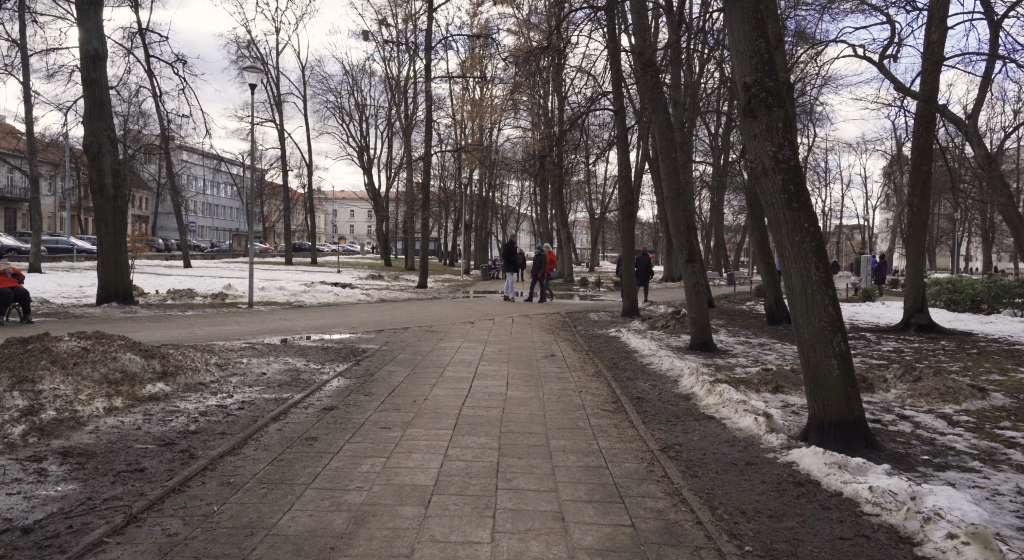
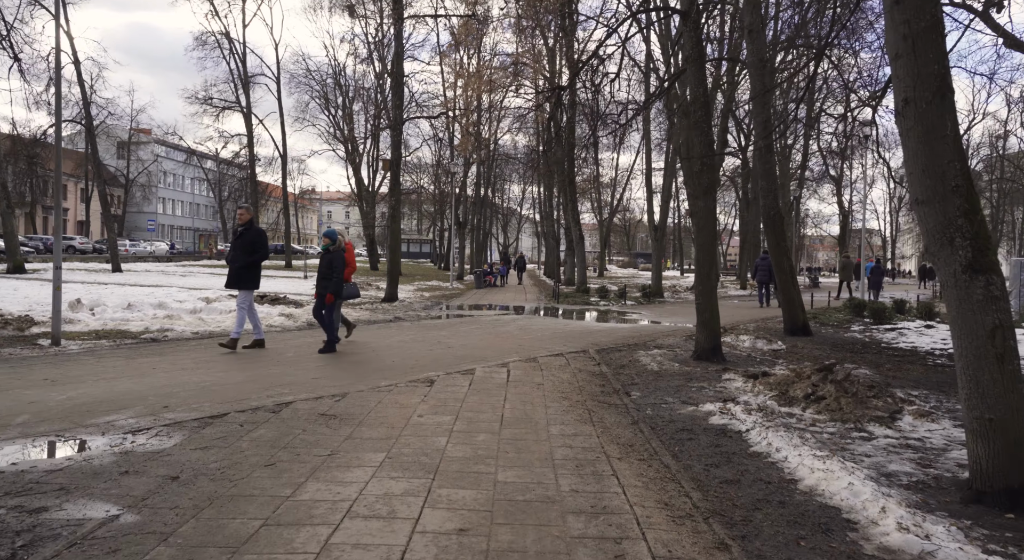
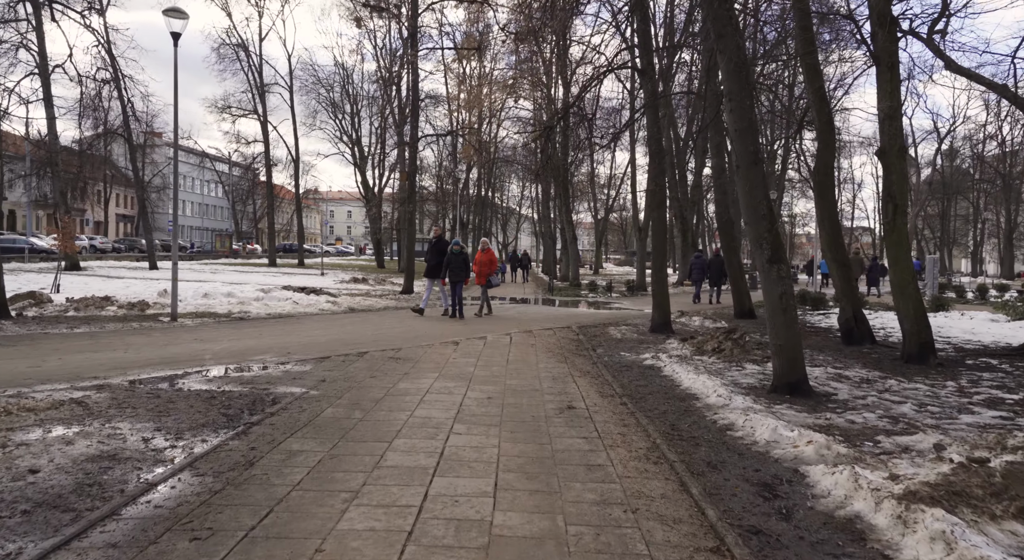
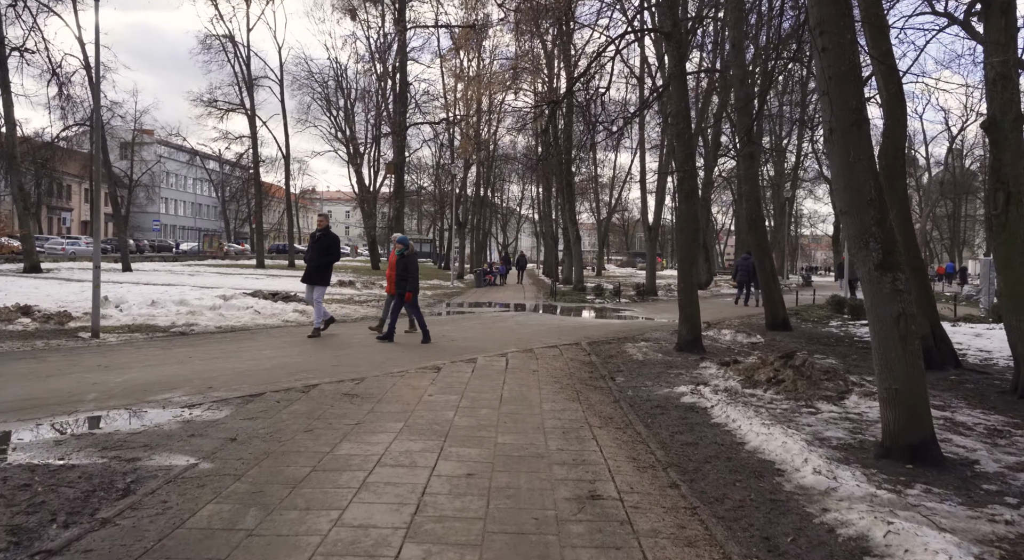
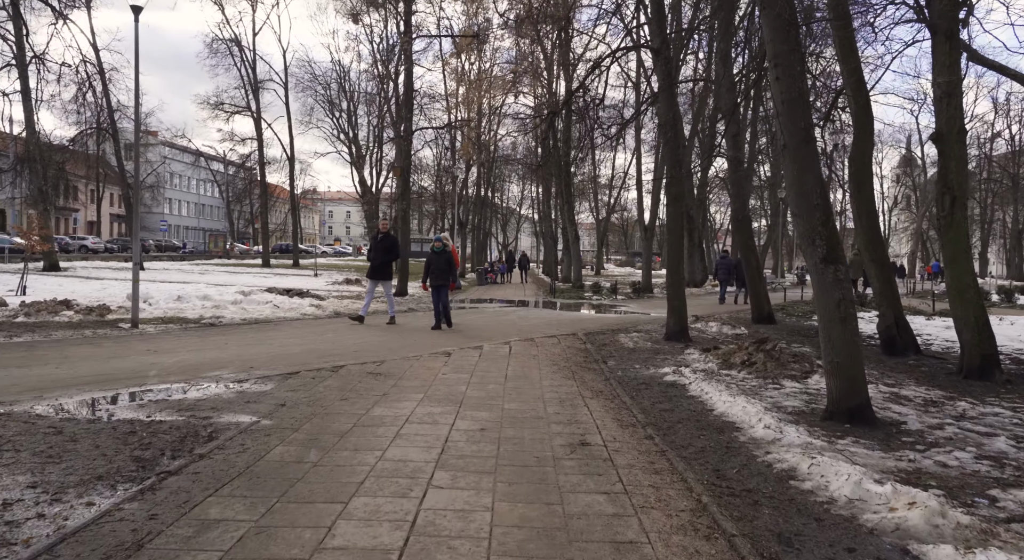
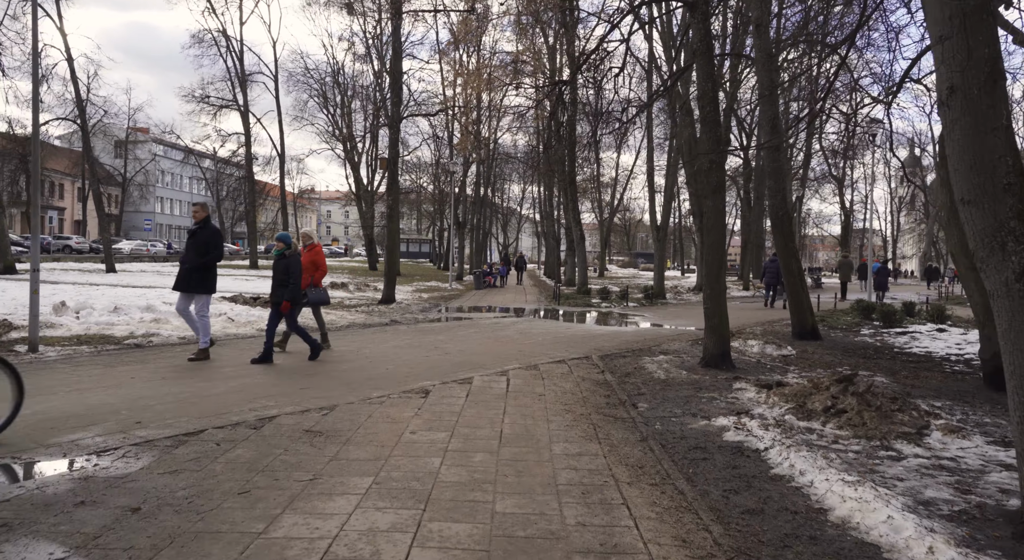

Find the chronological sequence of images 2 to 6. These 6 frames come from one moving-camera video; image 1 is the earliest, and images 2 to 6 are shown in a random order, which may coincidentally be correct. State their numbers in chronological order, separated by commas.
3, 5, 4, 2, 6
